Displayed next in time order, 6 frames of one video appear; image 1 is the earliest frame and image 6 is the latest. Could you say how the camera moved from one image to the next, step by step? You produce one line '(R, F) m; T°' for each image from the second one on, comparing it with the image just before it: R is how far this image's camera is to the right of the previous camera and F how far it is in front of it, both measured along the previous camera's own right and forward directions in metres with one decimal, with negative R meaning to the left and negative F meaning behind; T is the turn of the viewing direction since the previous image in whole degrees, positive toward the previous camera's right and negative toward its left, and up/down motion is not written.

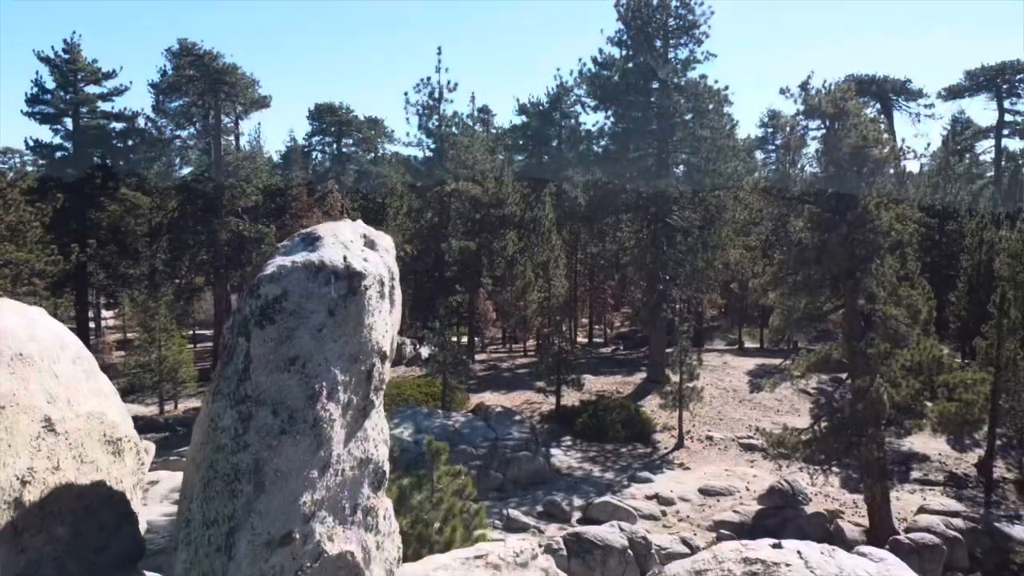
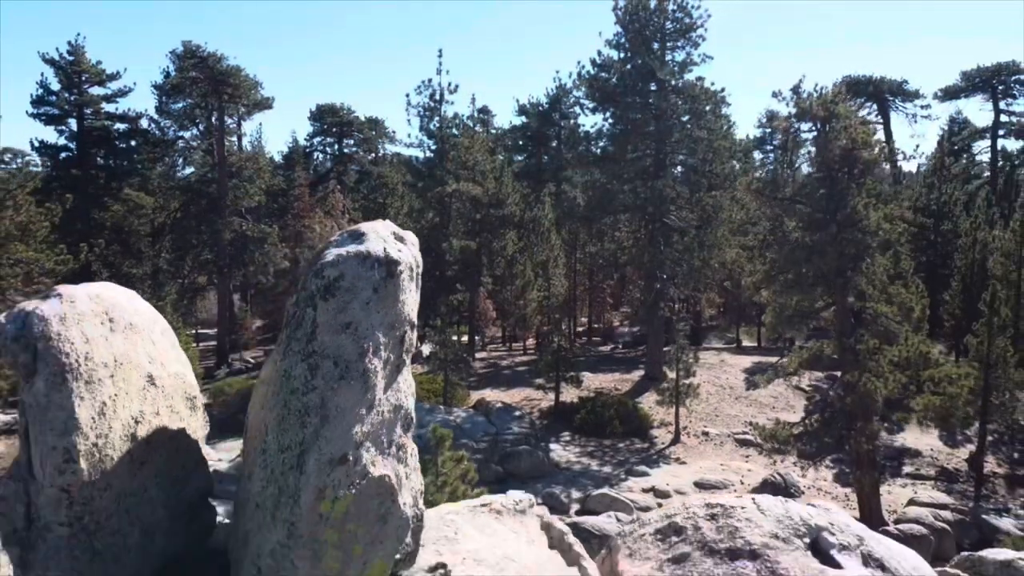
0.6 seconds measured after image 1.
(0.0, -0.6) m; 0°
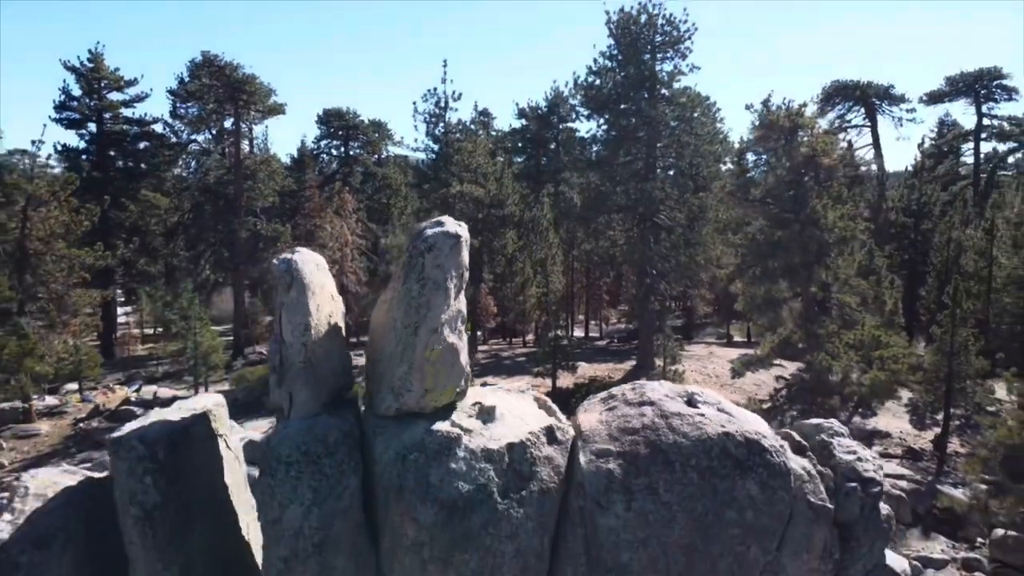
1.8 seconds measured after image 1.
(0.0, -2.4) m; 0°
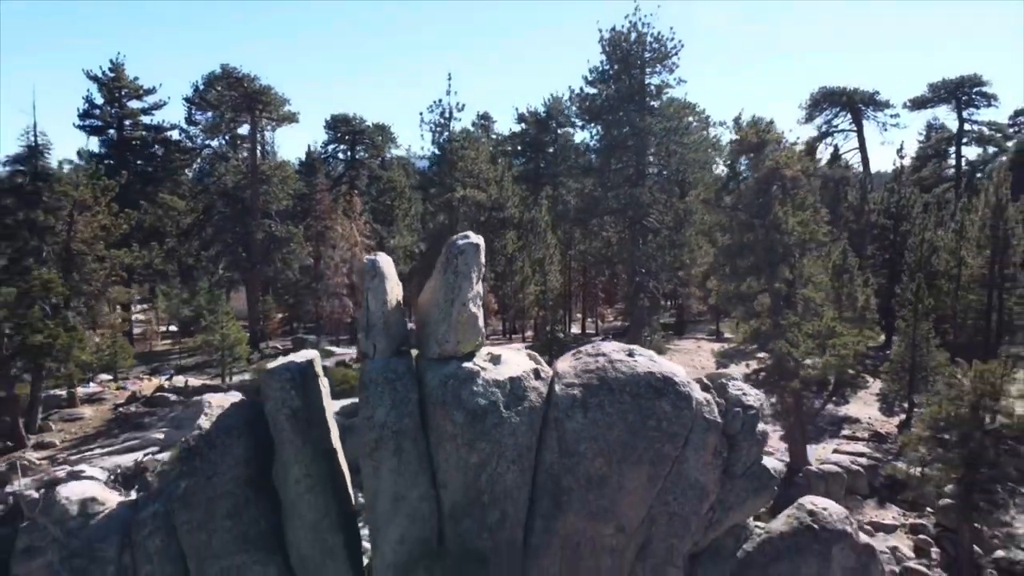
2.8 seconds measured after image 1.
(0.0, -2.9) m; 0°
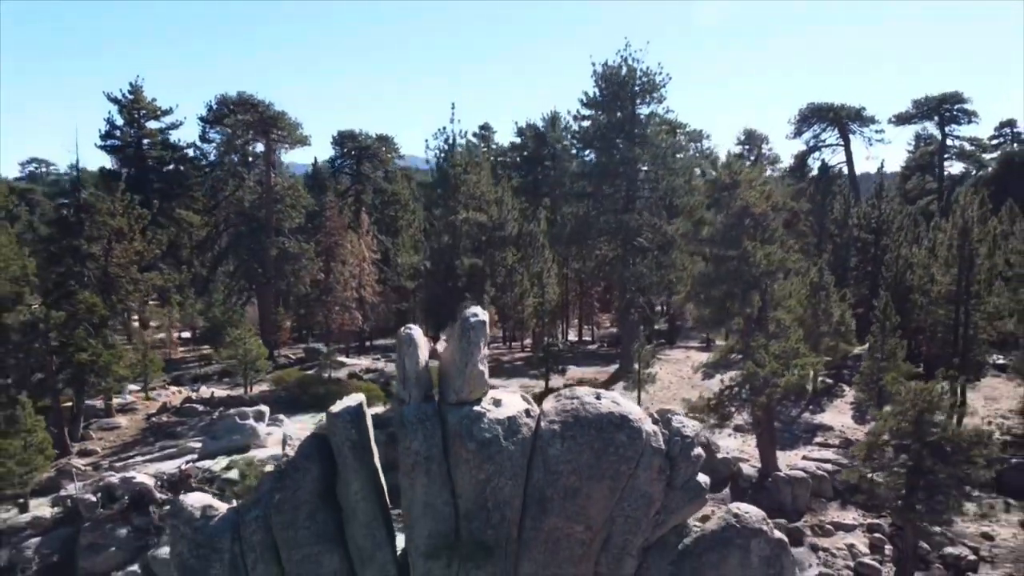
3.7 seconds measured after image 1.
(0.0, -2.9) m; 0°
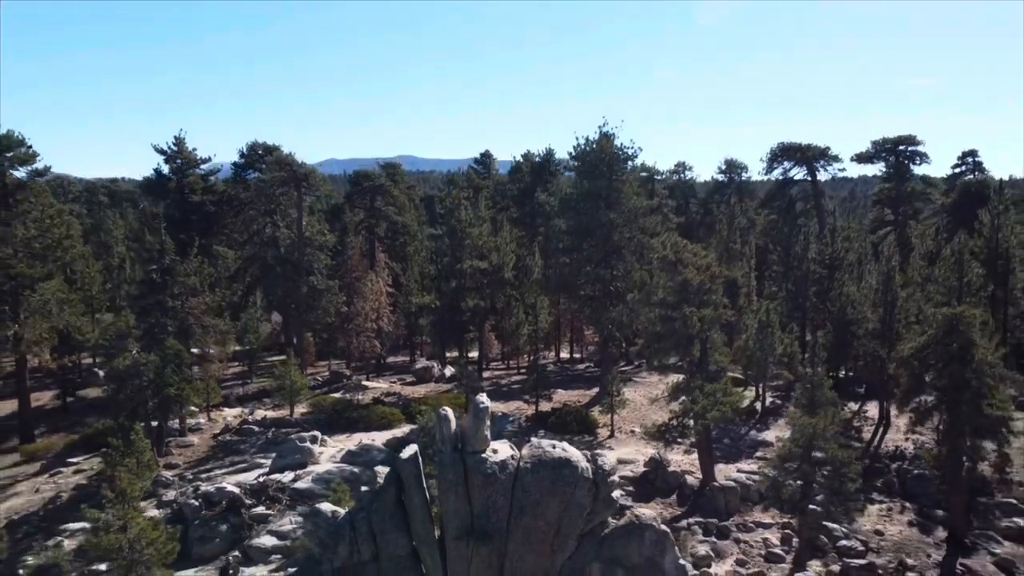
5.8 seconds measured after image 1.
(+0.2, -8.2) m; 0°
